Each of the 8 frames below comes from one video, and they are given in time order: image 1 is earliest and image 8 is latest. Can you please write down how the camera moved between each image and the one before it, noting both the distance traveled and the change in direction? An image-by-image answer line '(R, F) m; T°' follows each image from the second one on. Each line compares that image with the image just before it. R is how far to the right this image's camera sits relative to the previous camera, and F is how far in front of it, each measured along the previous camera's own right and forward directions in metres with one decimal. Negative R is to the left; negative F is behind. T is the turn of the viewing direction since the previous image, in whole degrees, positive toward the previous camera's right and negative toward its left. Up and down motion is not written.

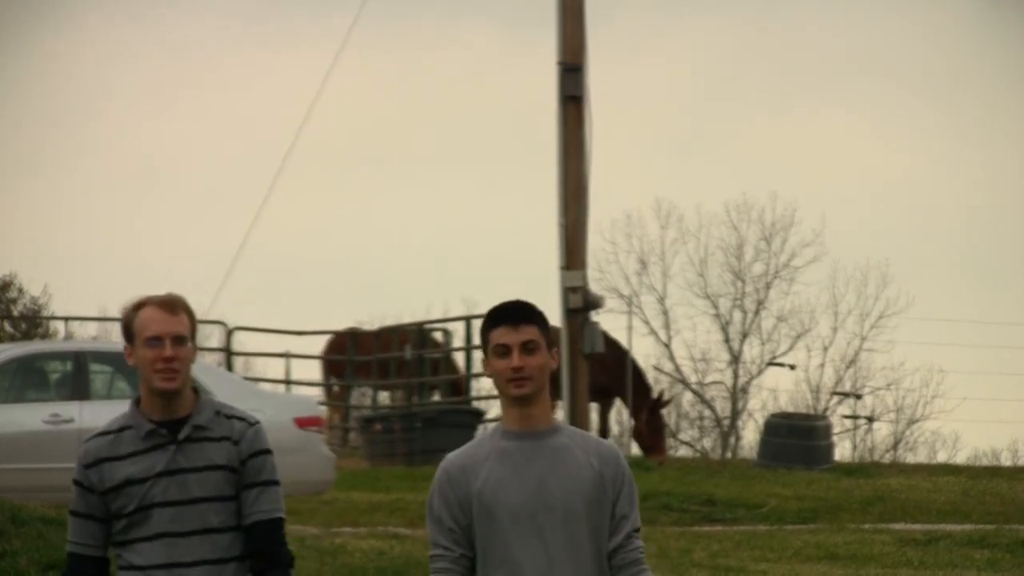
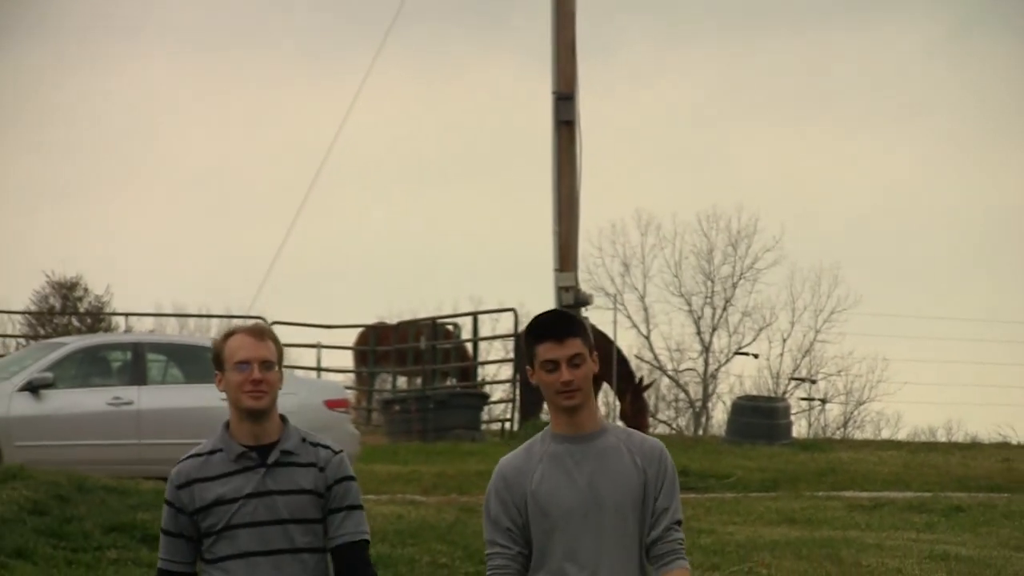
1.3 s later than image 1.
(0.0, -1.3) m; 0°
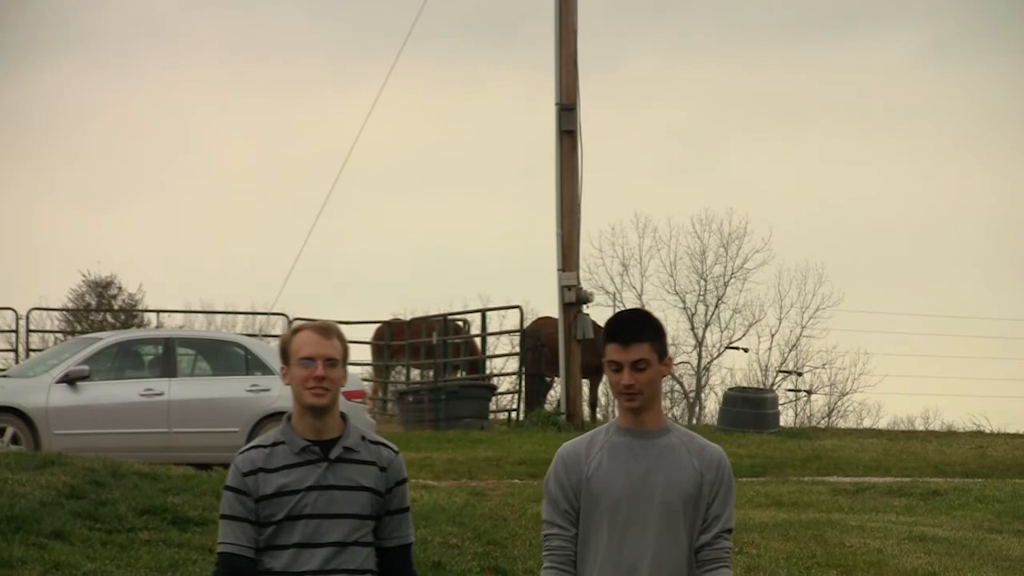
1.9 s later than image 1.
(0.0, -0.7) m; 0°
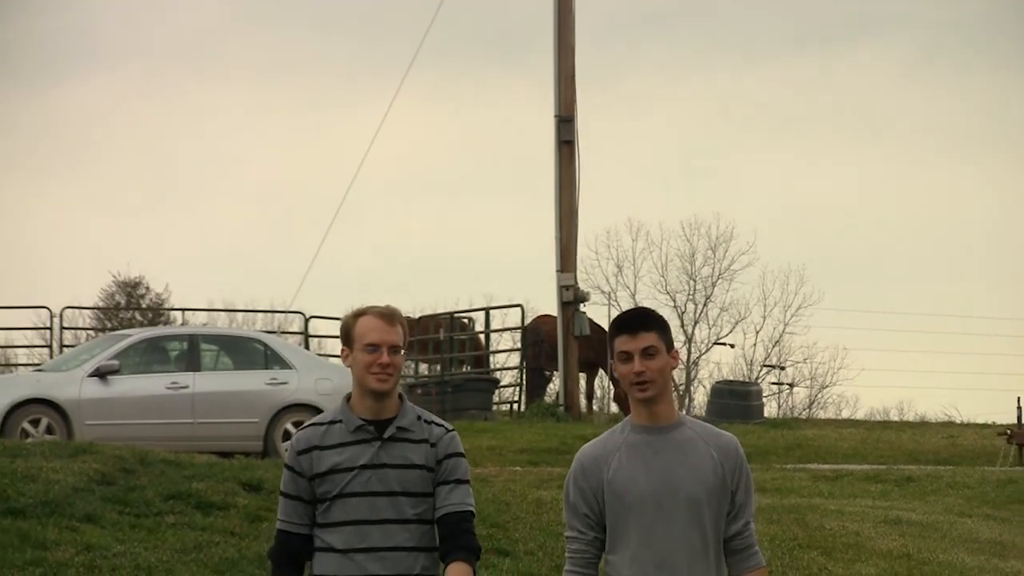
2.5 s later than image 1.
(0.0, -0.8) m; 0°
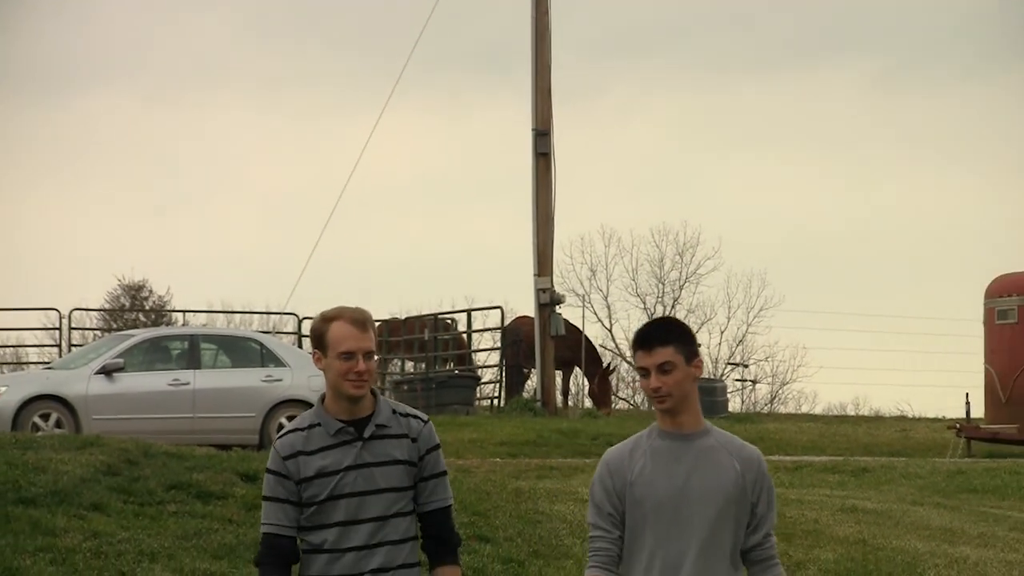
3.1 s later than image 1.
(+0.1, -0.8) m; 0°
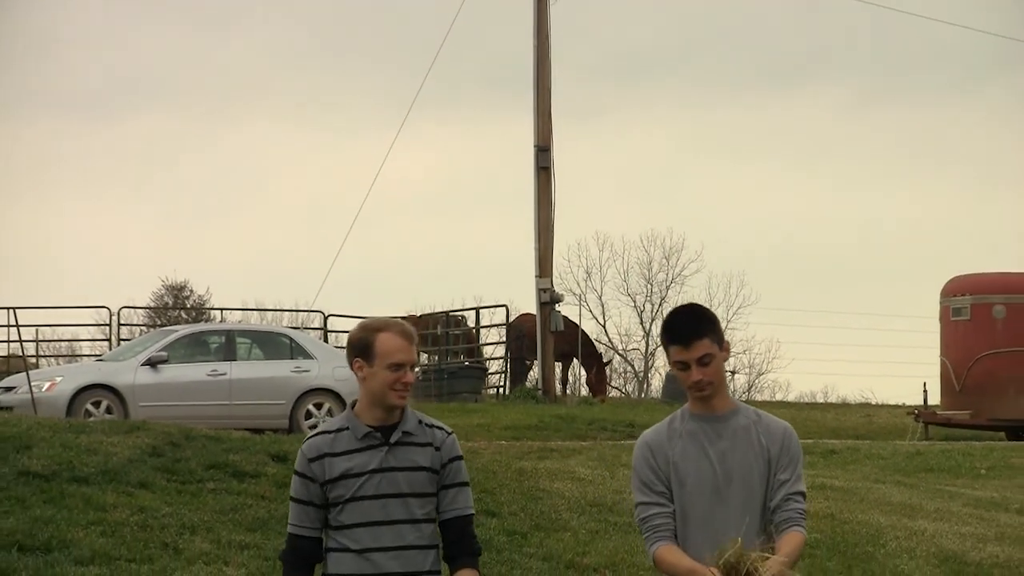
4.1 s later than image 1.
(0.0, -1.4) m; 0°
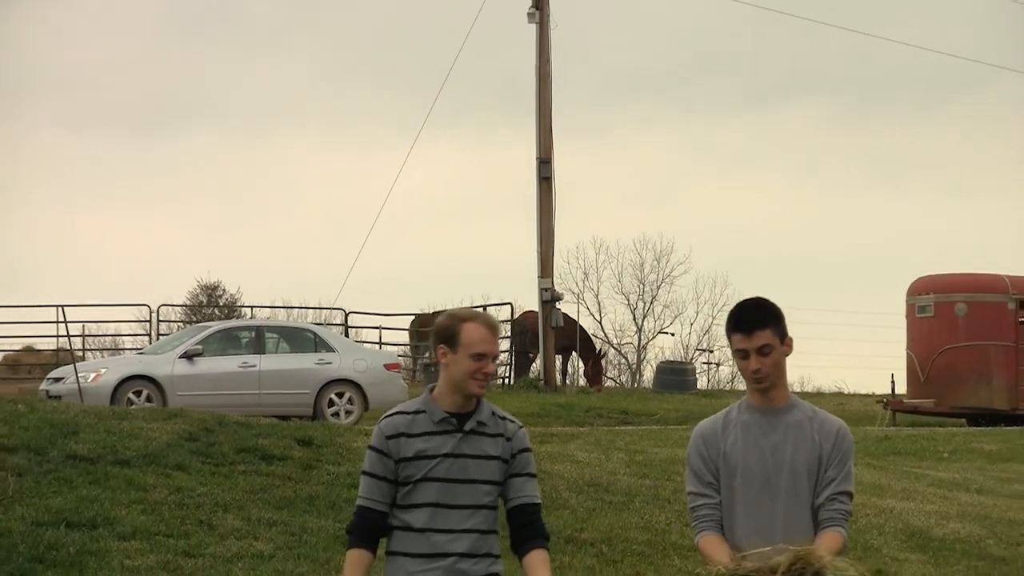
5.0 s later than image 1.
(0.0, -1.3) m; 0°
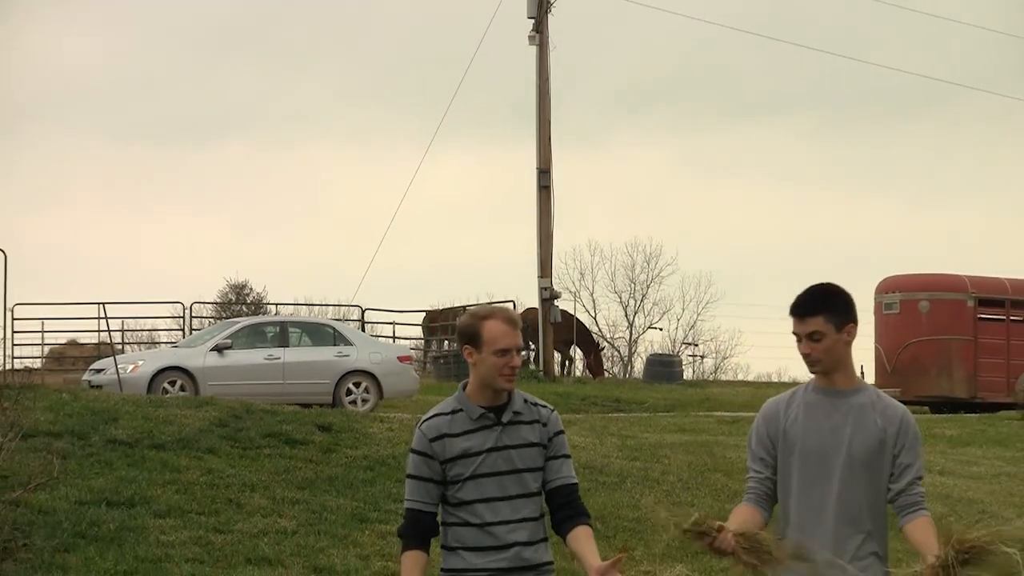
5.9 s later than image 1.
(0.0, -1.4) m; 0°
